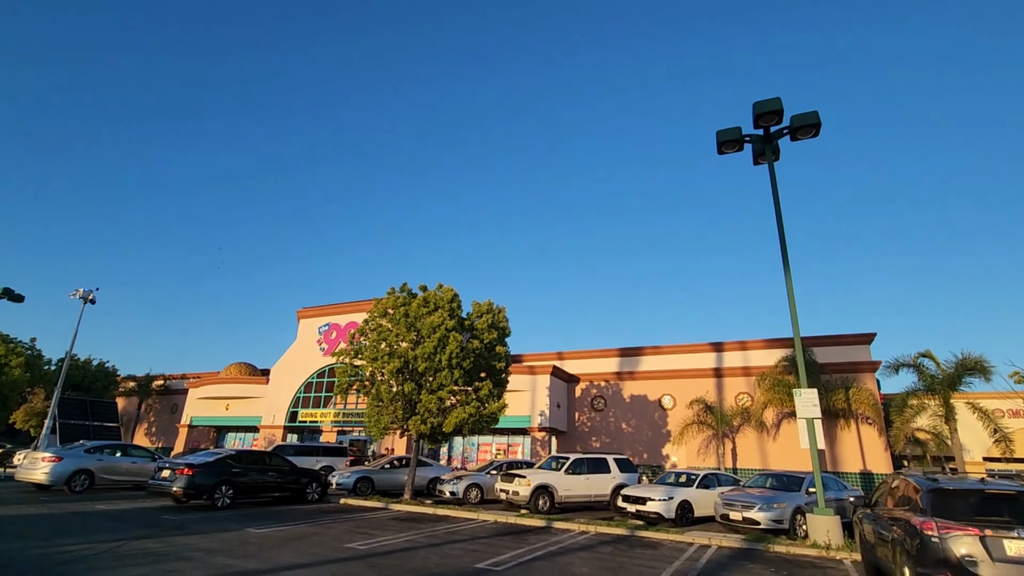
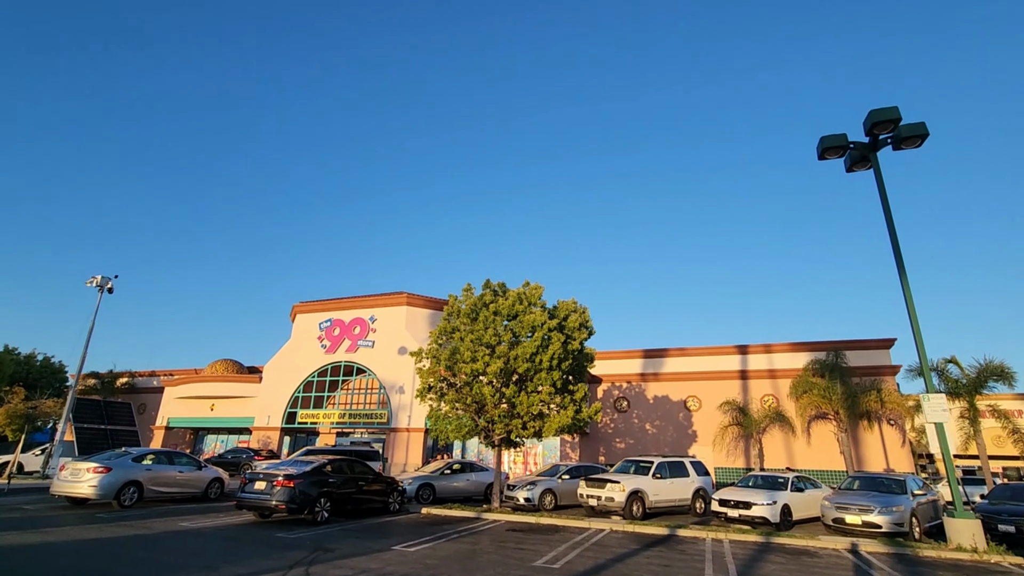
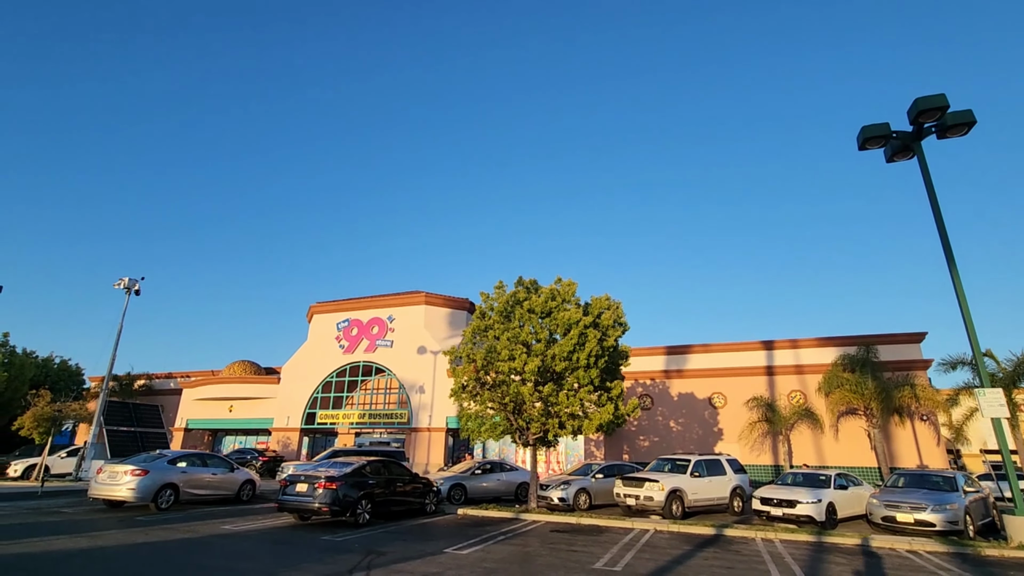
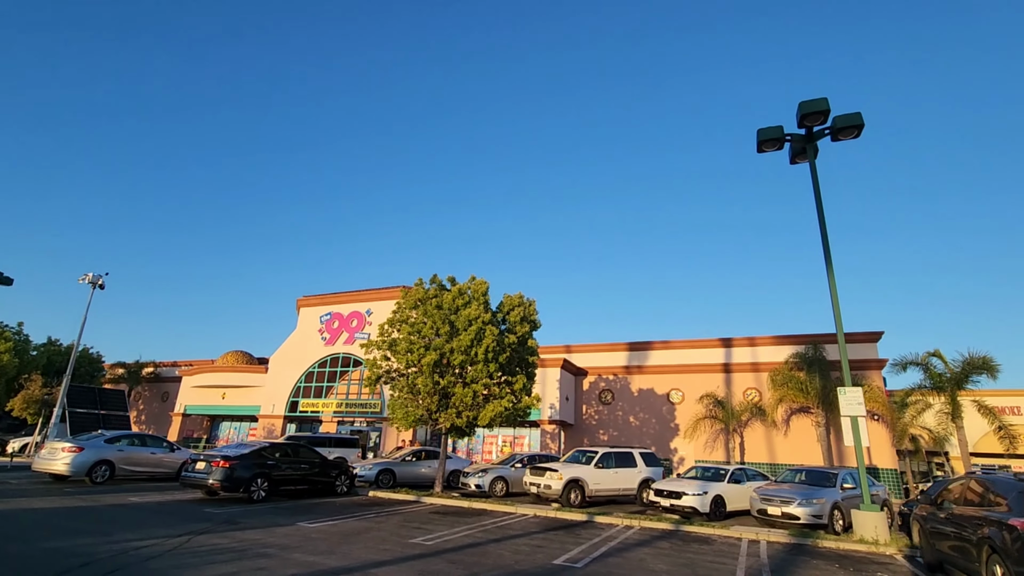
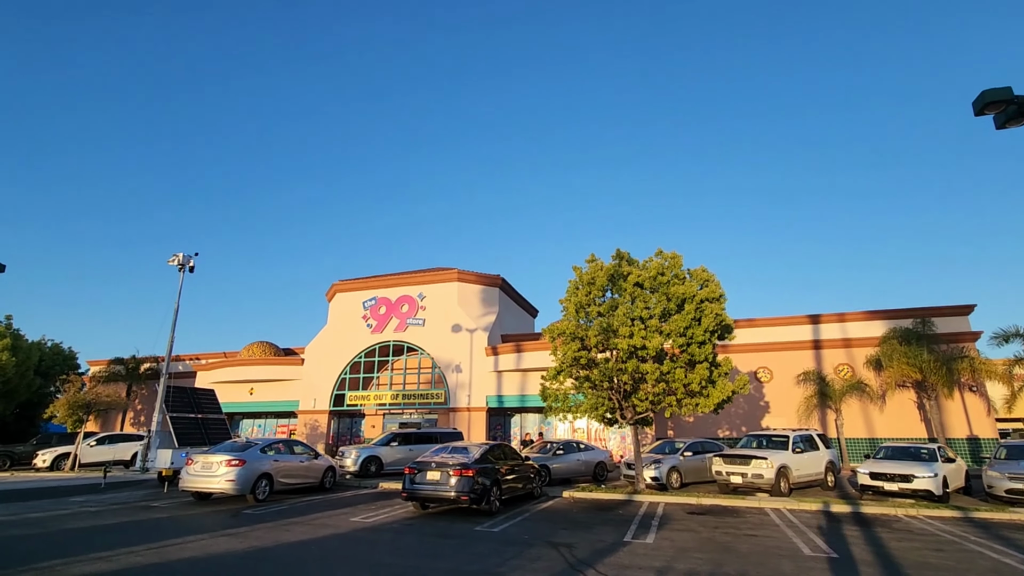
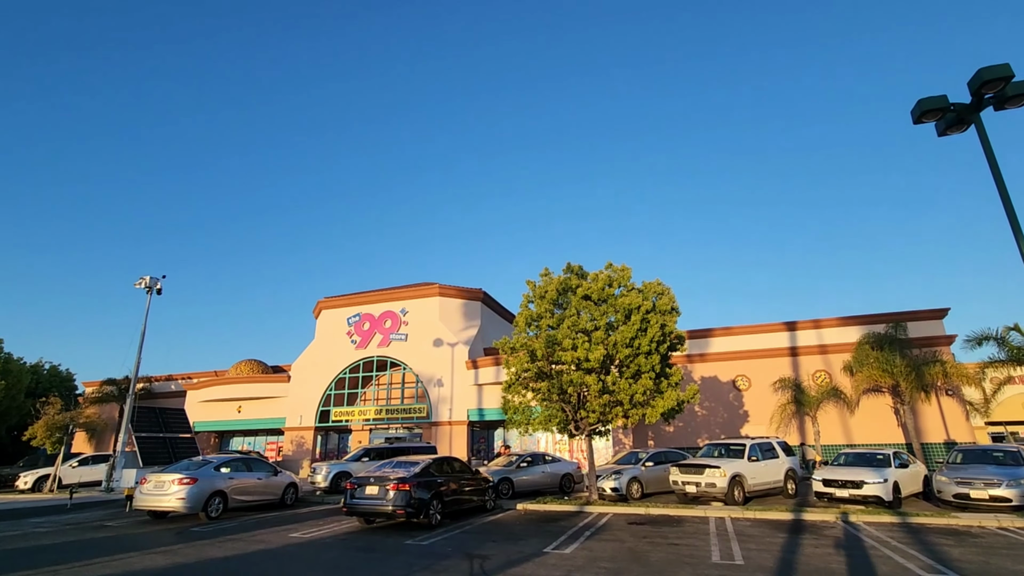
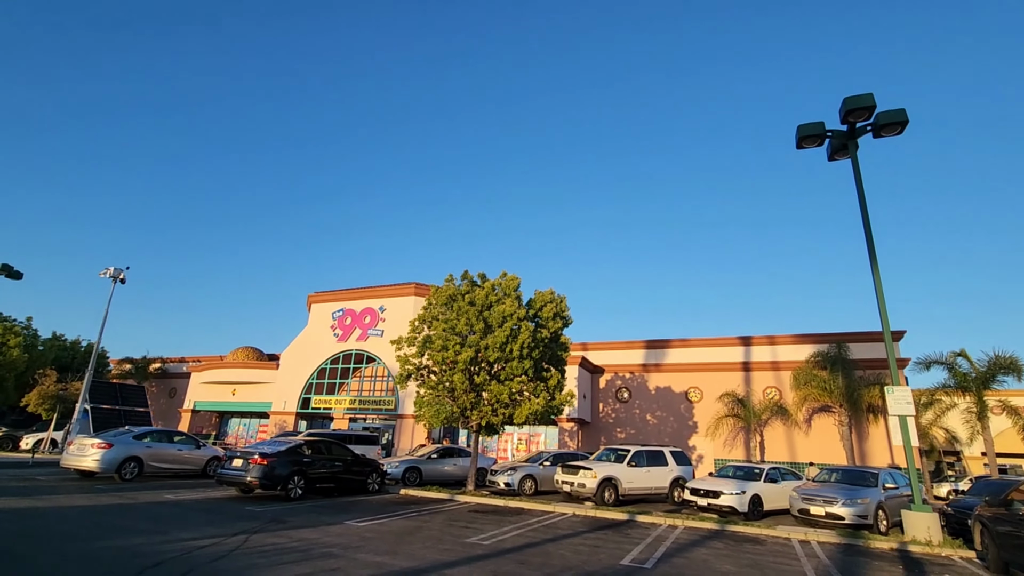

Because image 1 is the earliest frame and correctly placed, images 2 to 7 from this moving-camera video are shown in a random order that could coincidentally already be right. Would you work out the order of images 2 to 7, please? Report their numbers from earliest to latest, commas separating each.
4, 7, 2, 3, 6, 5
